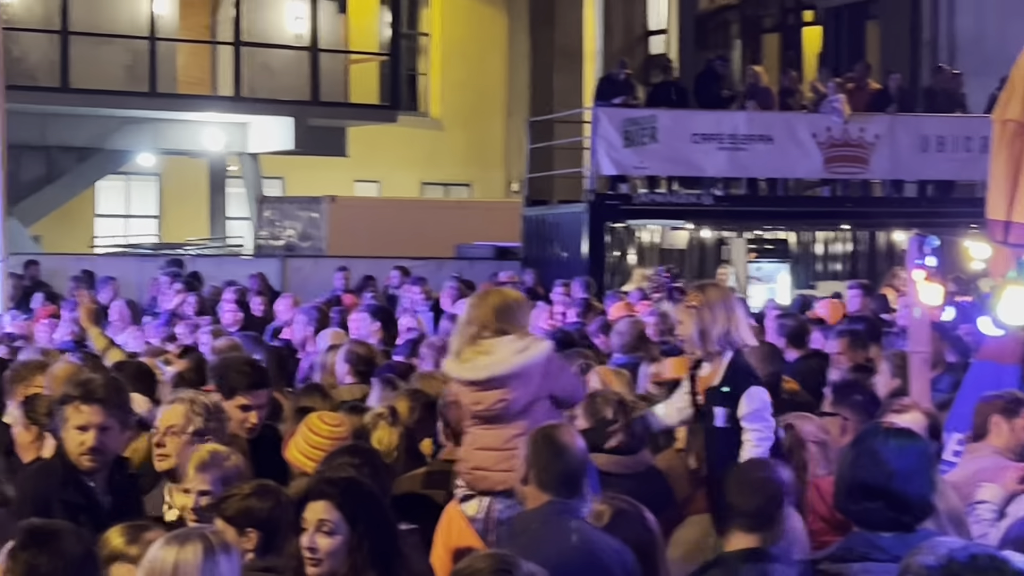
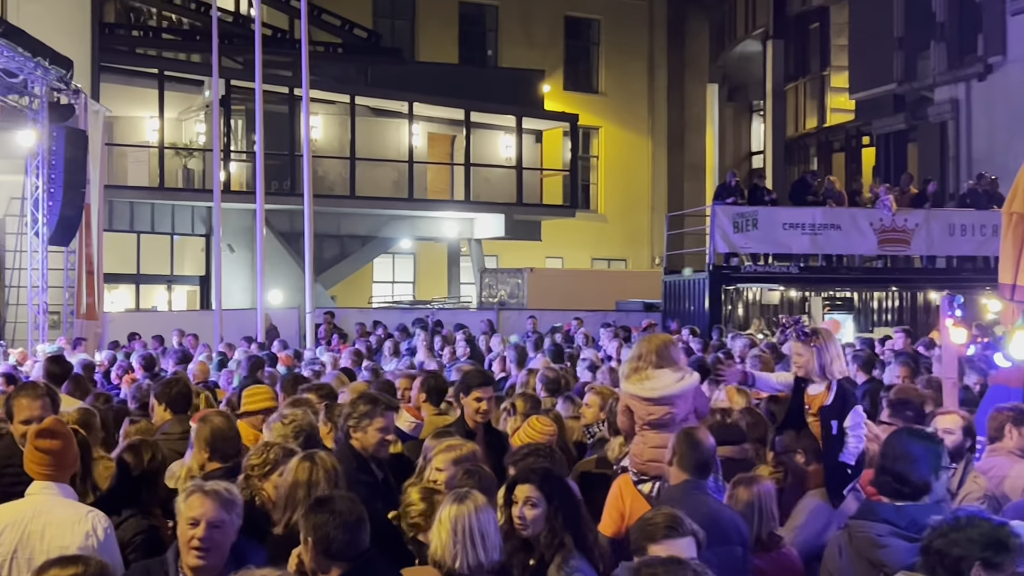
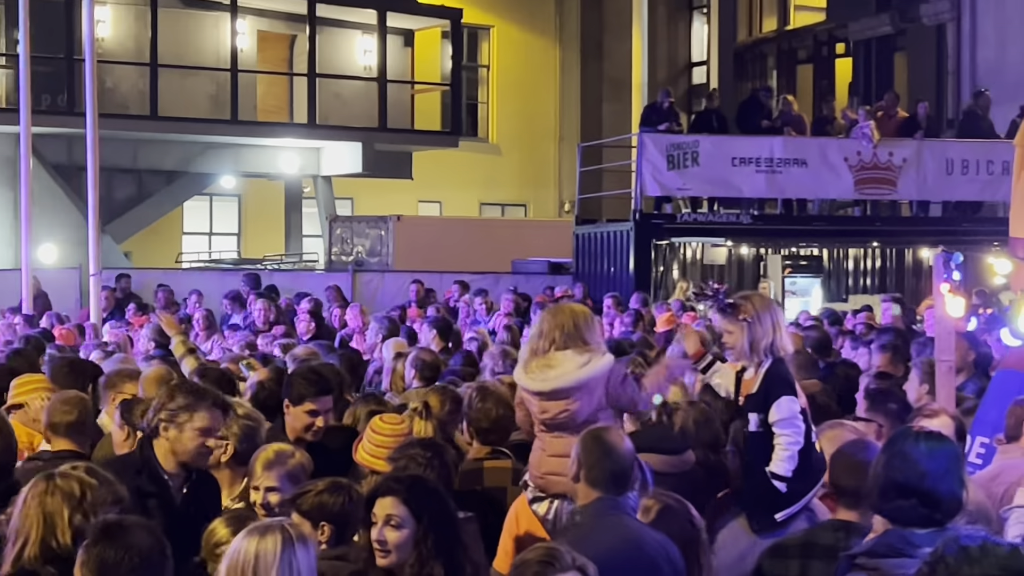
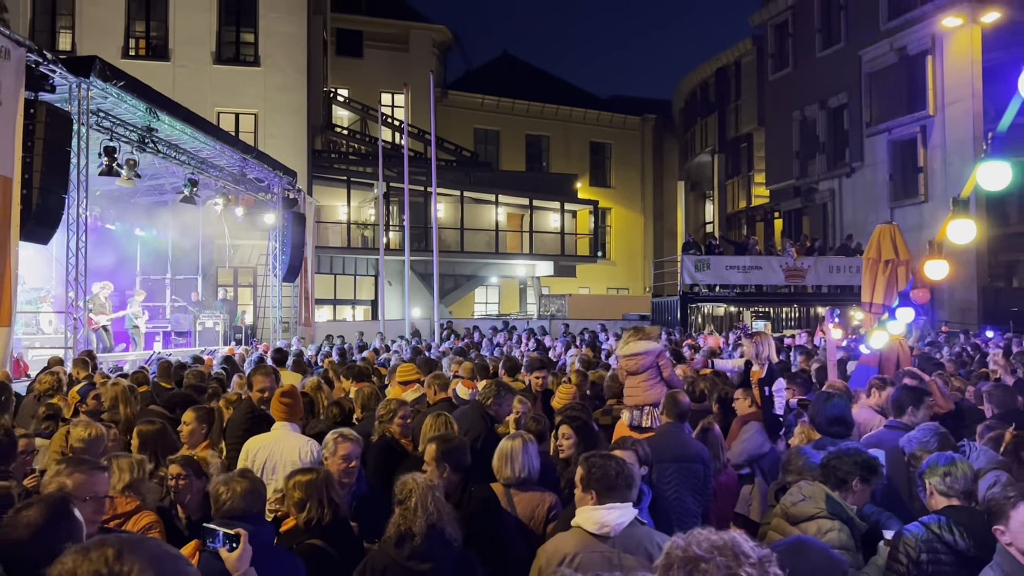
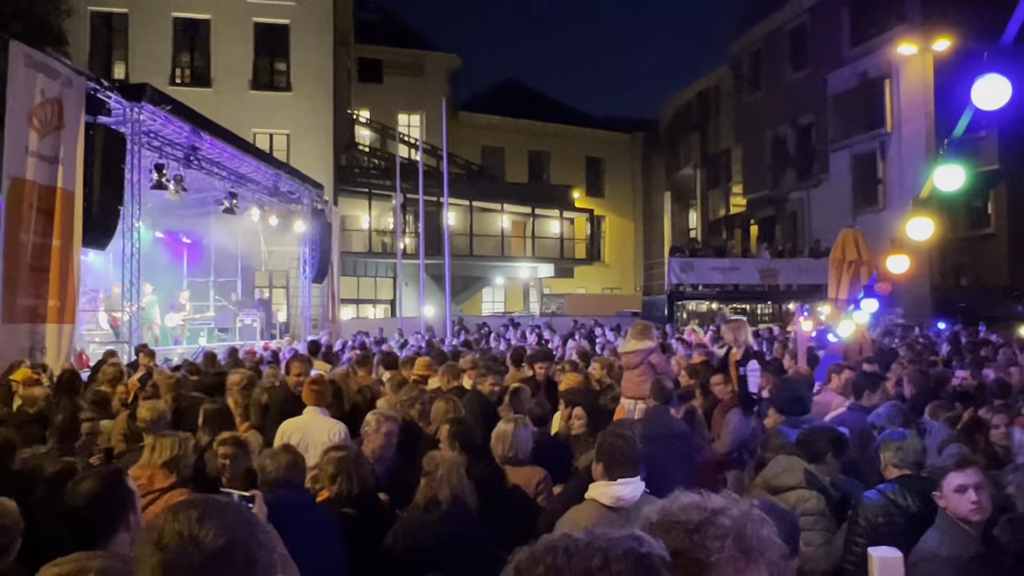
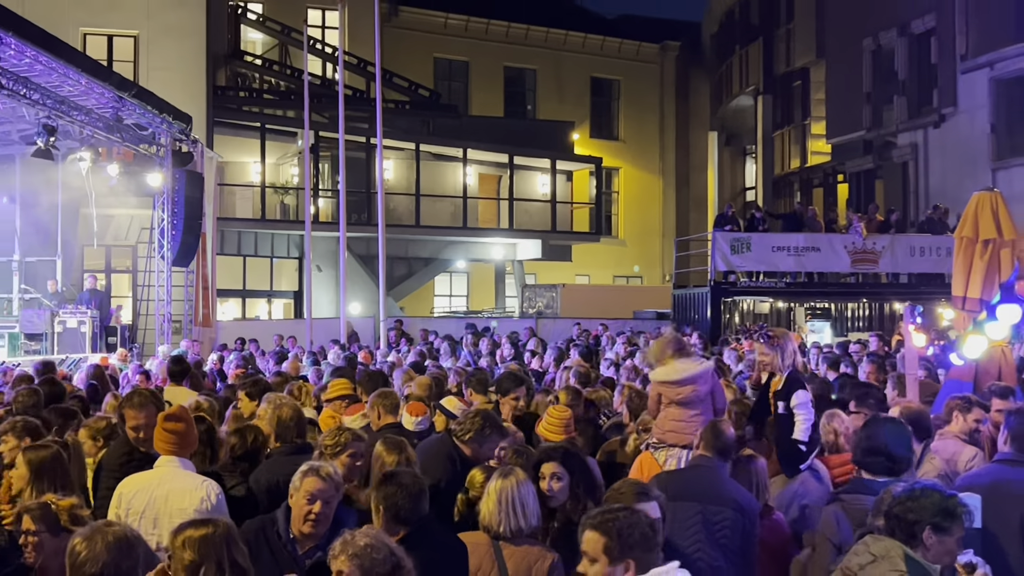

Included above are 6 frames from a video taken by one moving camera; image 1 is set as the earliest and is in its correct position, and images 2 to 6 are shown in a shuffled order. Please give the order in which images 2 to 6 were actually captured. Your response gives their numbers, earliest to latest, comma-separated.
3, 2, 6, 4, 5
